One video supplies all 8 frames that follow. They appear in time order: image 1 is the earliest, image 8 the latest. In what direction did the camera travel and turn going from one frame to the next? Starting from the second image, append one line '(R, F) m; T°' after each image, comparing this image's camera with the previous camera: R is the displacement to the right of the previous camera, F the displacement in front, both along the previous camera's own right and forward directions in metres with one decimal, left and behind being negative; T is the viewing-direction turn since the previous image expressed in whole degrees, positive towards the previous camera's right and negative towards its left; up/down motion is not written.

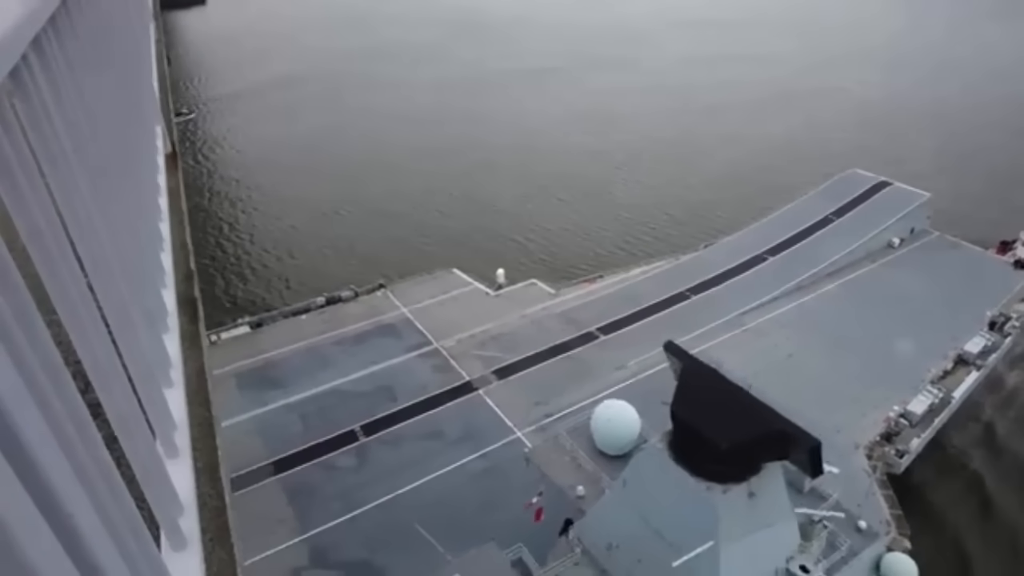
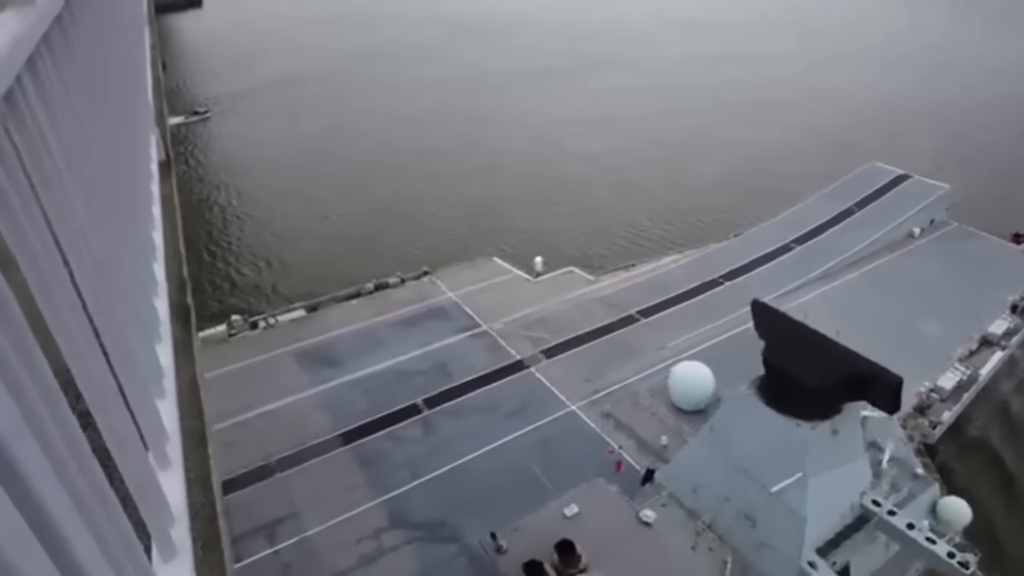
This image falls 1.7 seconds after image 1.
(-1.2, -0.9) m; 0°
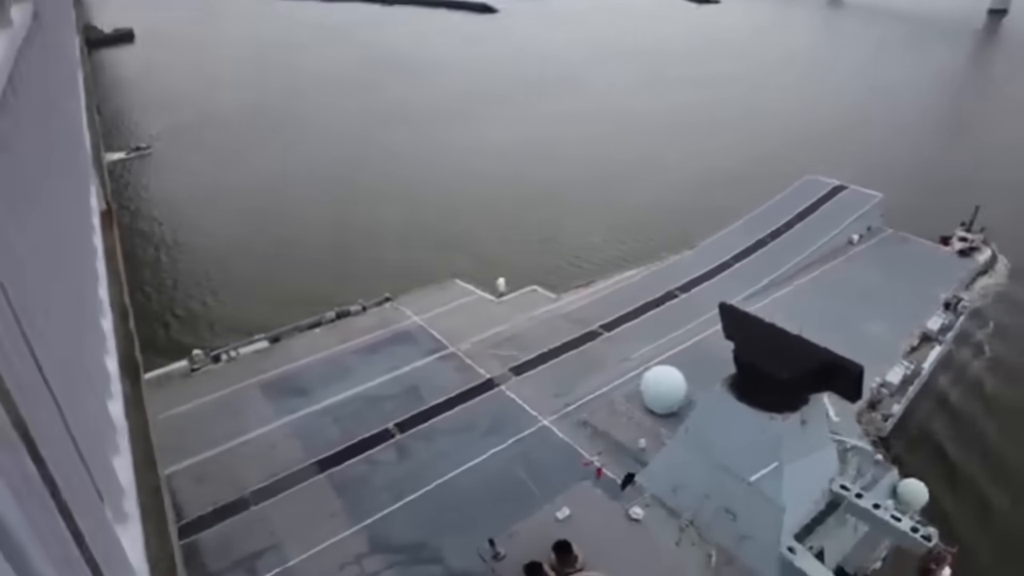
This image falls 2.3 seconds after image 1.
(-0.4, -0.3) m; +4°
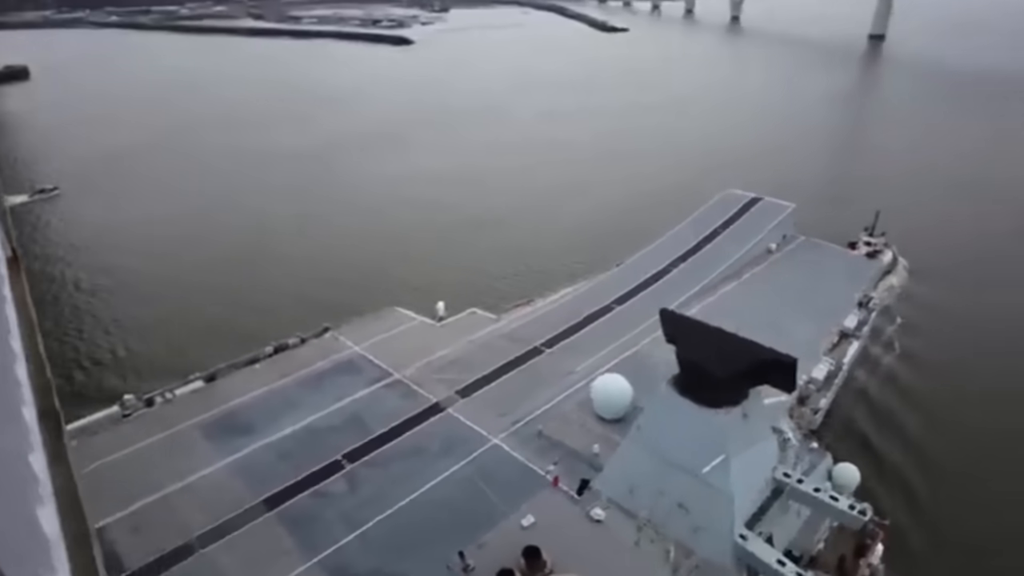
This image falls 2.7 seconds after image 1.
(-0.3, -0.3) m; +6°
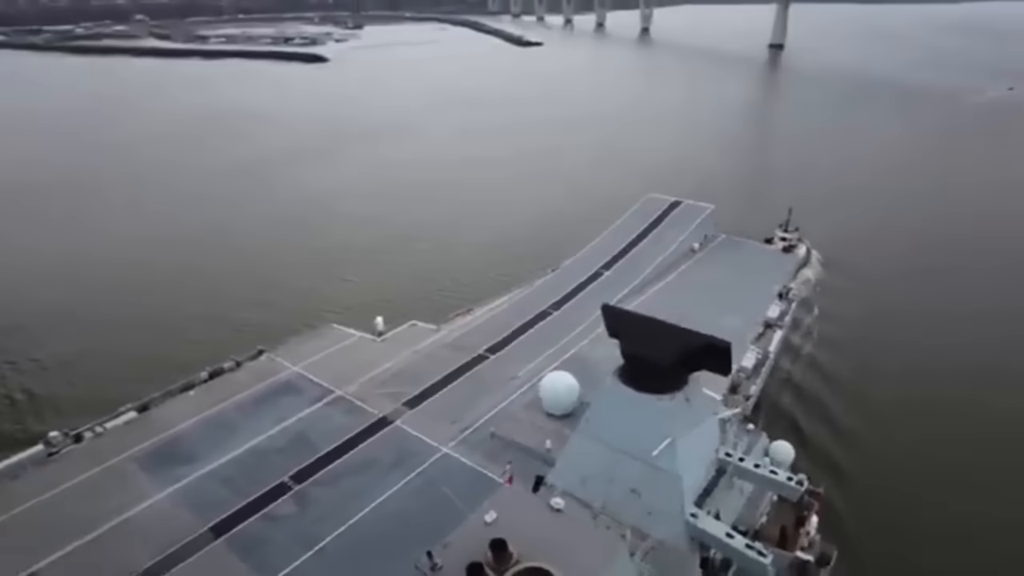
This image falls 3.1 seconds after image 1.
(-0.2, -0.3) m; +6°
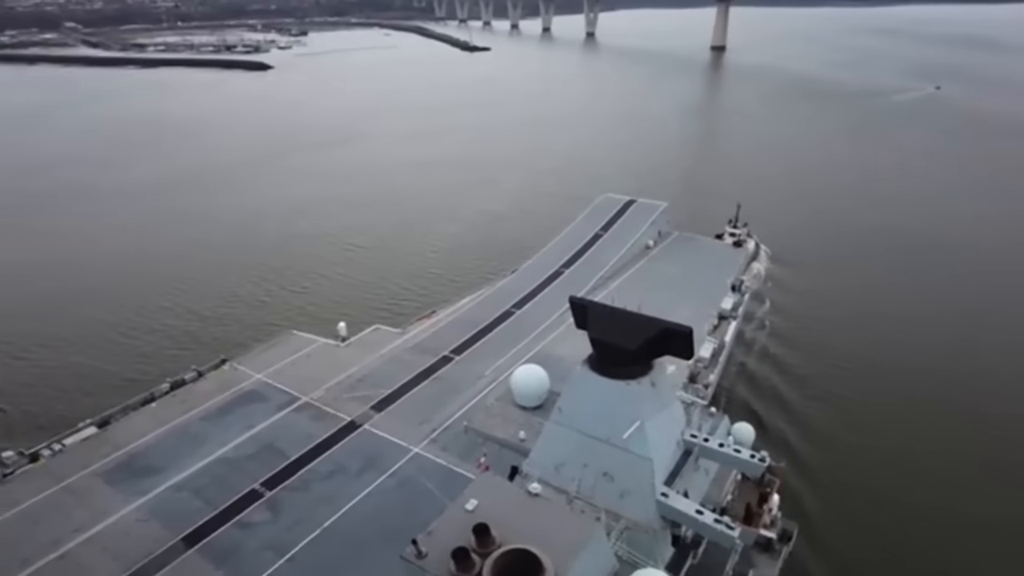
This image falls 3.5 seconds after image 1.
(-0.2, -0.3) m; +4°
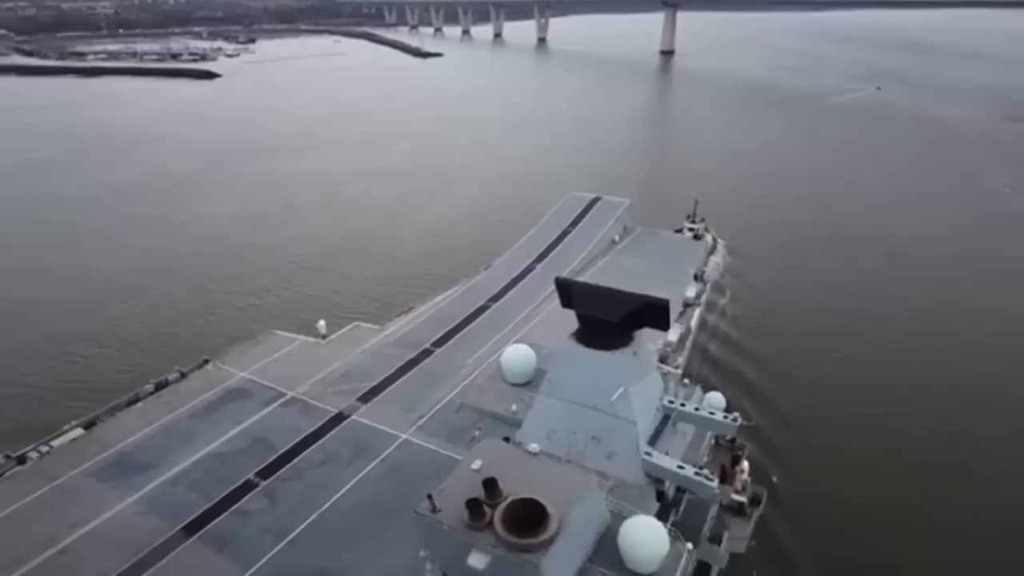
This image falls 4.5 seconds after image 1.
(-0.5, -0.8) m; +3°
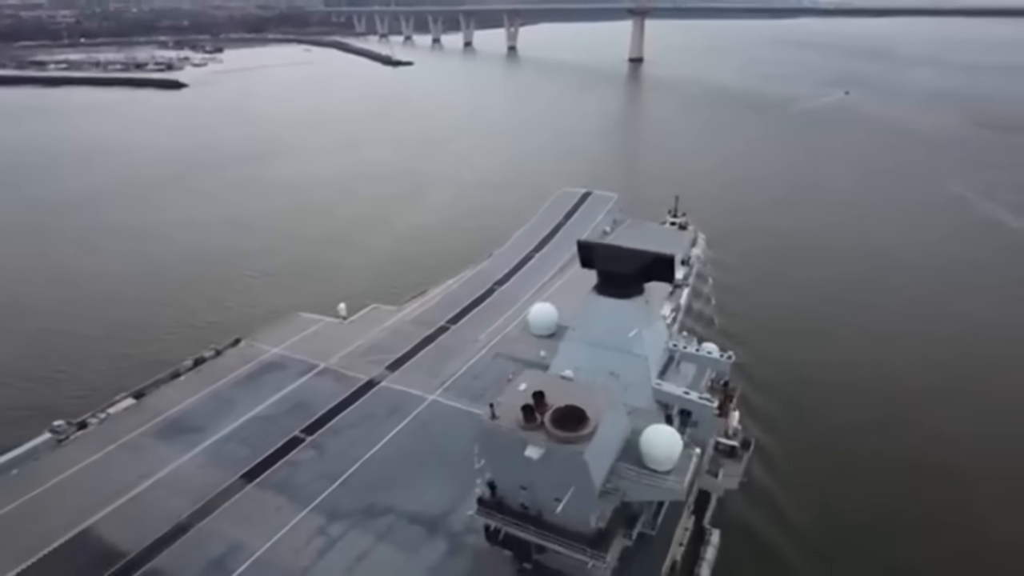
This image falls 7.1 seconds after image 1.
(-1.0, -2.0) m; +2°
